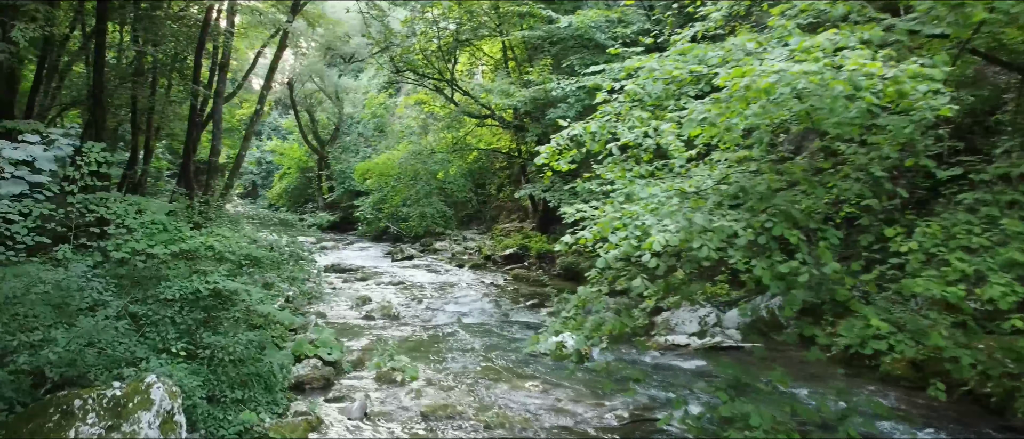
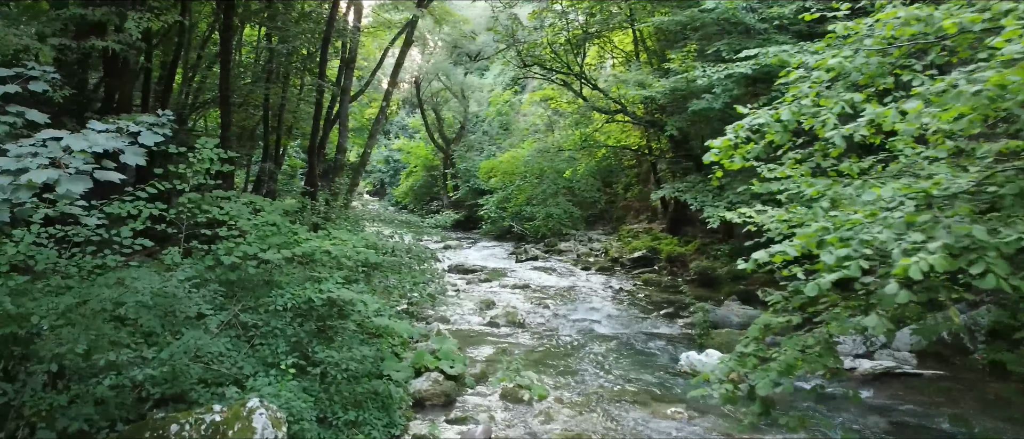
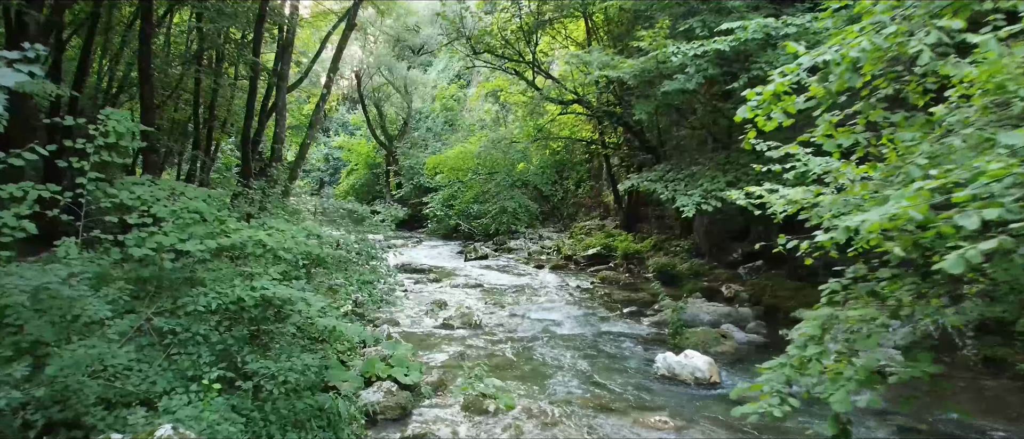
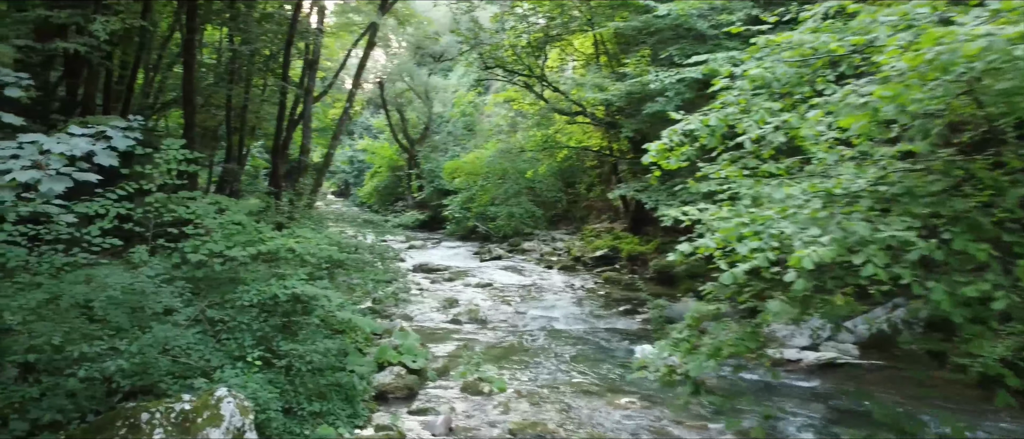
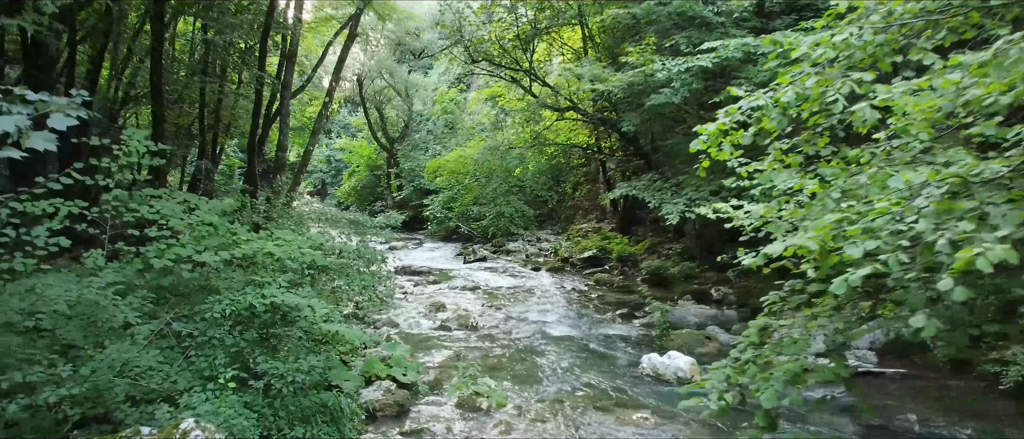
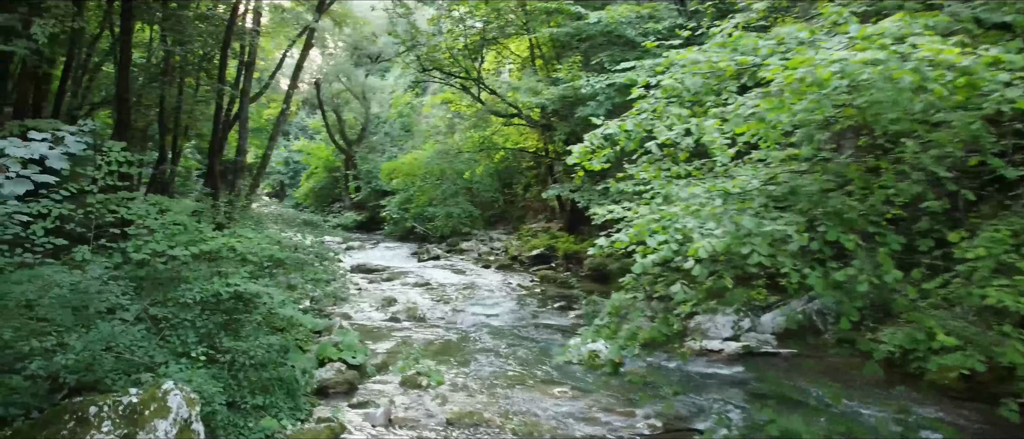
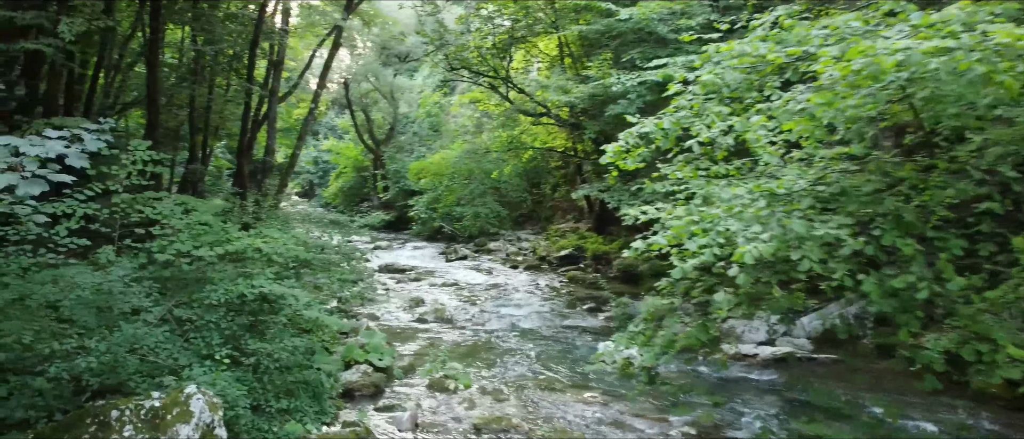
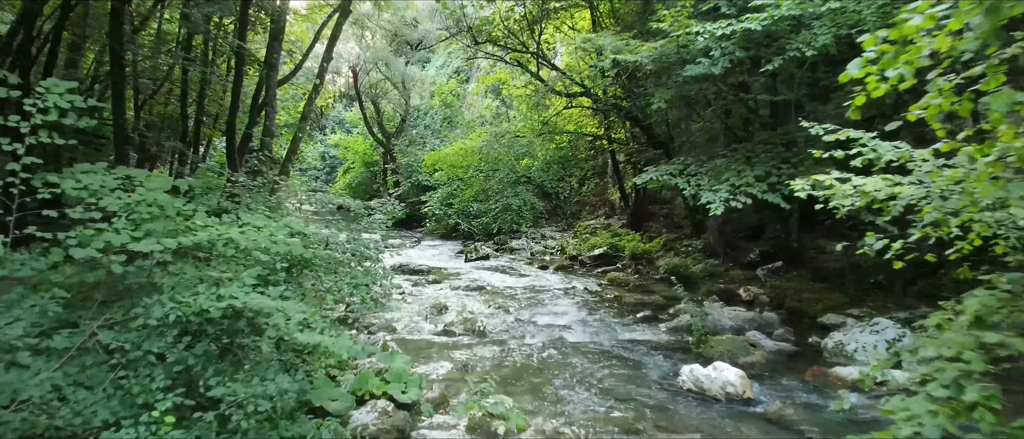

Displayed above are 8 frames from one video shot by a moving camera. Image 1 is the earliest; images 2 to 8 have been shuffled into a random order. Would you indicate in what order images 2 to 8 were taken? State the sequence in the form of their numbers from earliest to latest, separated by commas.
6, 7, 4, 2, 5, 3, 8
